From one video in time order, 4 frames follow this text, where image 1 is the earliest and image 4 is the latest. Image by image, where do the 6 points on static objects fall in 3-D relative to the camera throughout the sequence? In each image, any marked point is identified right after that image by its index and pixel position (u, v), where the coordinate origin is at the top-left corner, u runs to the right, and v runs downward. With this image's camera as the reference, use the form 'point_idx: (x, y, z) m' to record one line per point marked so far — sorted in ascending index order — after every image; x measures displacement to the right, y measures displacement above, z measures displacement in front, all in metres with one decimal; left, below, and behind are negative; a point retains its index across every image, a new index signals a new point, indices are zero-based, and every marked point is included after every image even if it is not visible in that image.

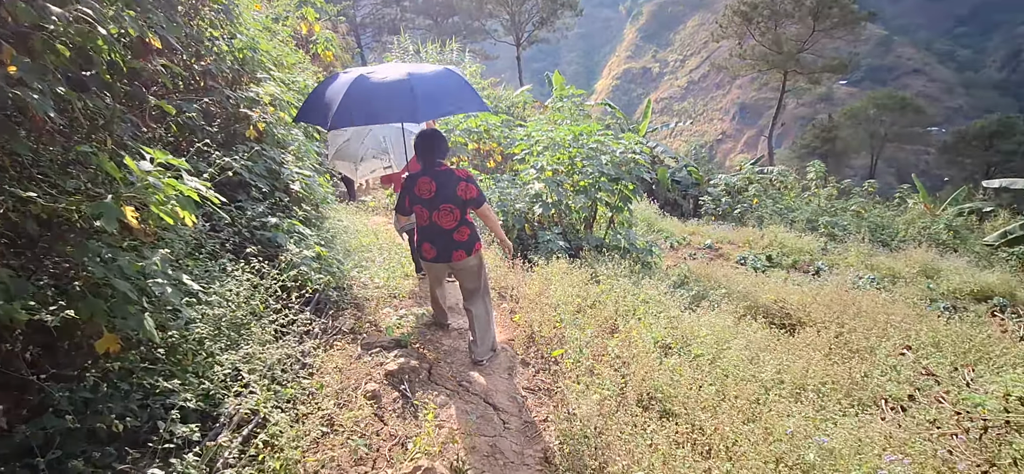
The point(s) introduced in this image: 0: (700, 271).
0: (+2.2, -0.4, +5.9) m
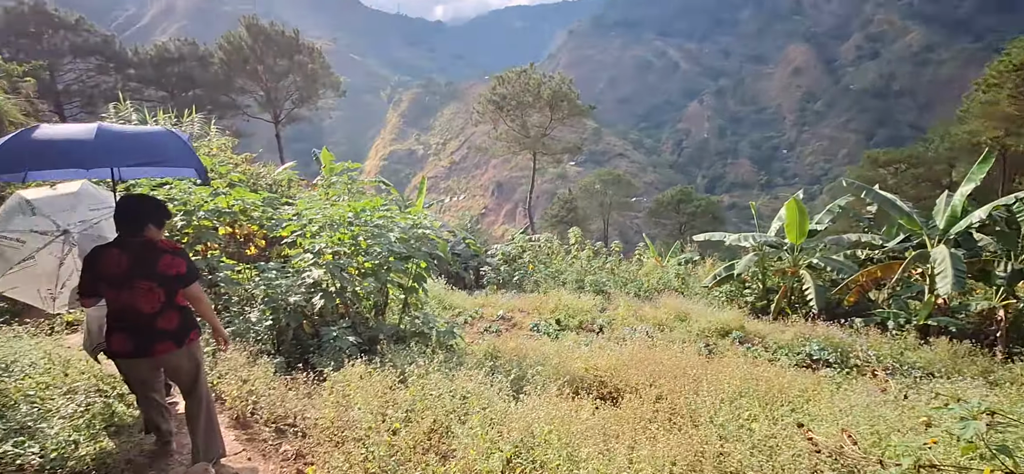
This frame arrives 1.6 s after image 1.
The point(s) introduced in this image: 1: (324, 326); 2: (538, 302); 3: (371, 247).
0: (-0.1, -1.2, +5.6) m
1: (-1.8, -0.9, +4.9) m
2: (+0.5, -1.2, +9.4) m
3: (-1.4, -0.1, +5.2) m
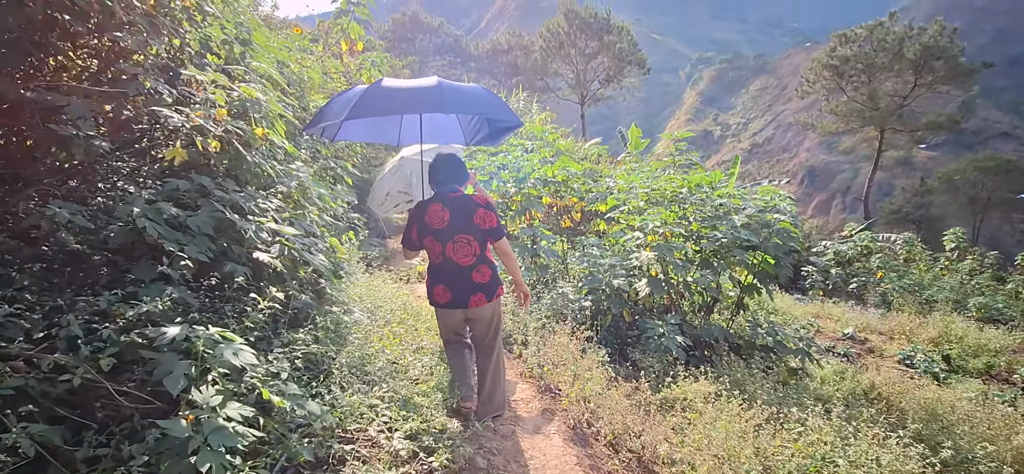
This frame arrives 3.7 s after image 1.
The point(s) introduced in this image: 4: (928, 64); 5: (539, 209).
0: (+2.9, -1.2, +4.0) m
1: (+1.1, -0.7, +4.2) m
2: (+5.3, -1.2, +7.0) m
3: (+1.6, 0.0, +4.2) m
4: (+12.3, +5.1, +14.9) m
5: (+0.3, +0.3, +5.3) m
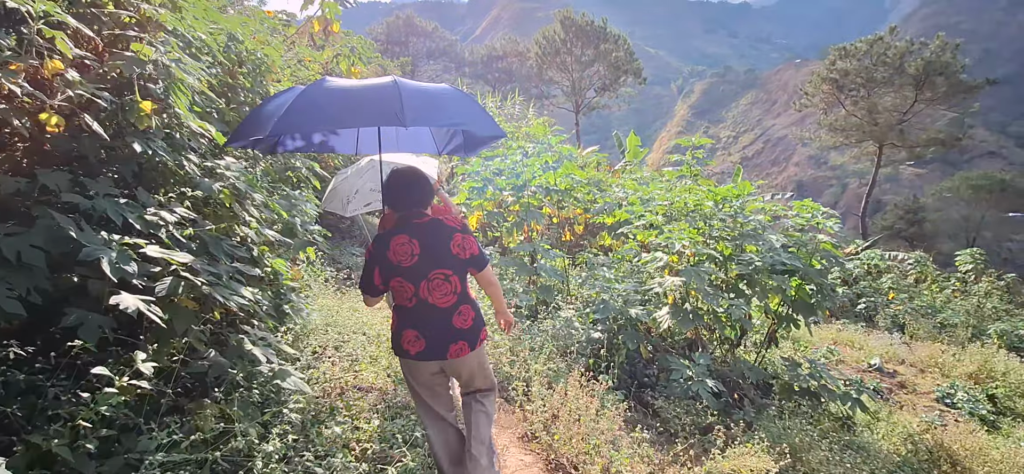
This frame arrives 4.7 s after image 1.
0: (+2.9, -1.3, +3.3) m
1: (+1.1, -0.8, +3.6) m
2: (+5.2, -1.5, +6.4) m
3: (+1.6, -0.1, +3.6) m
4: (+12.1, +4.5, +14.6) m
5: (+0.3, +0.1, +4.7) m
